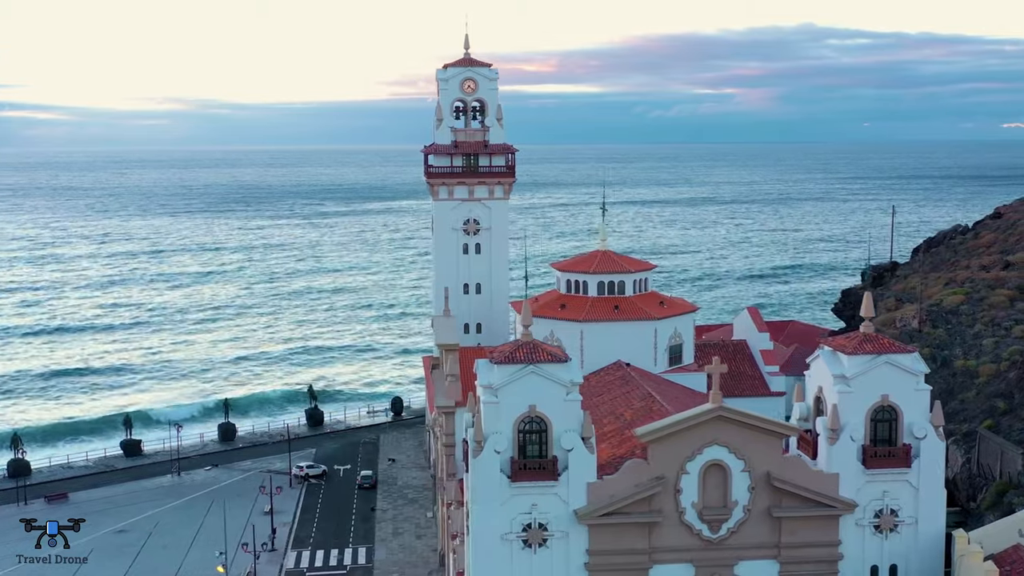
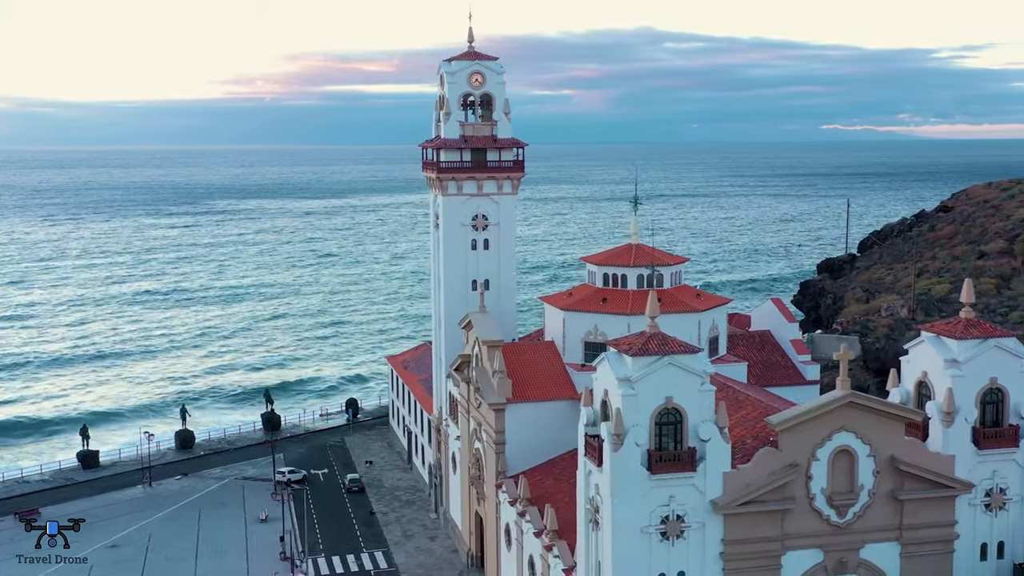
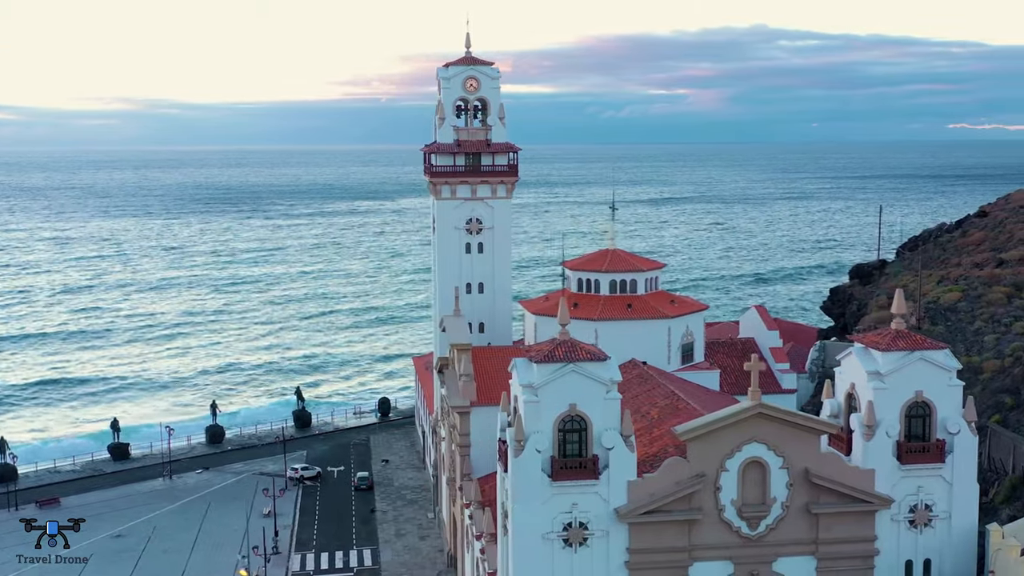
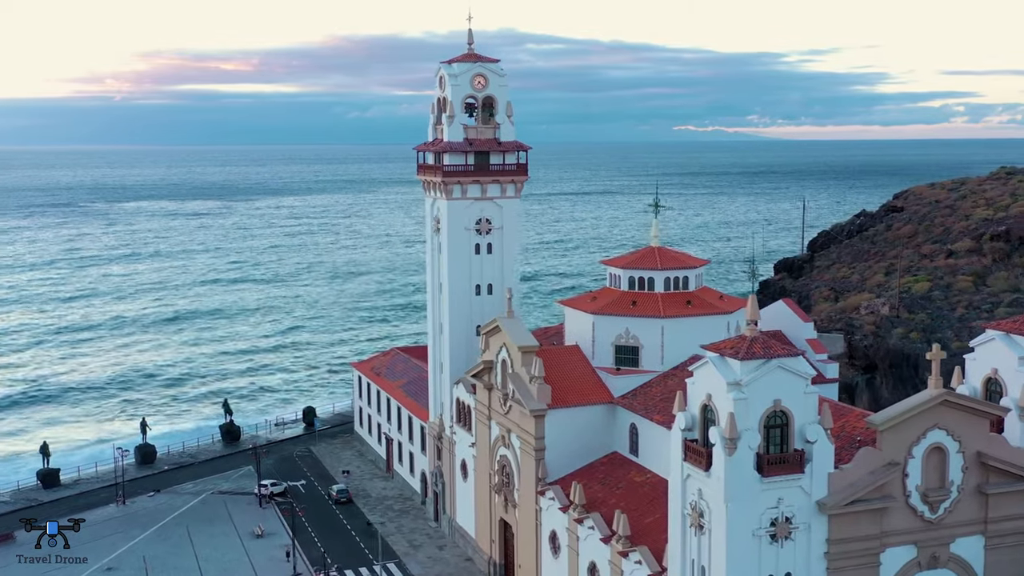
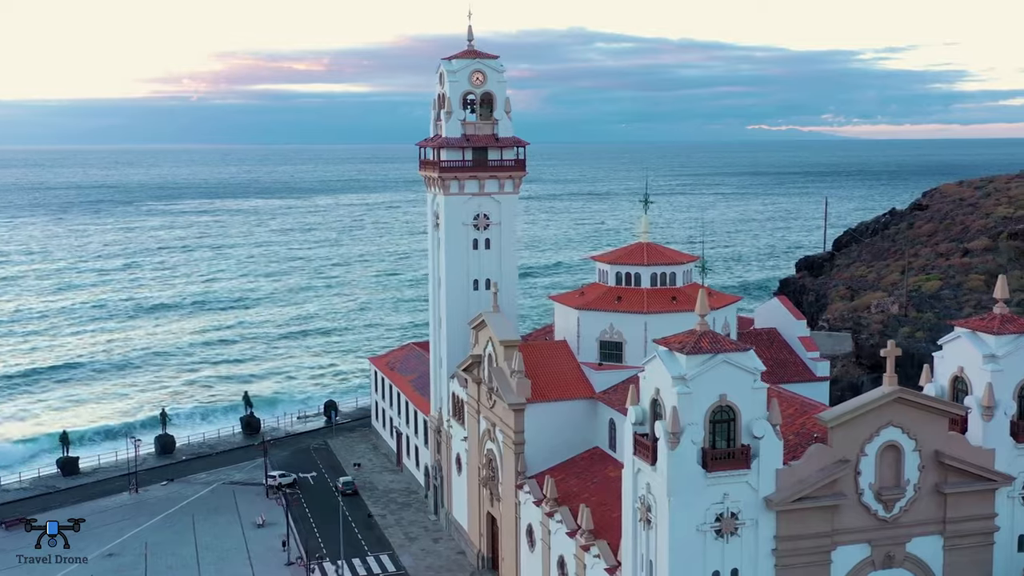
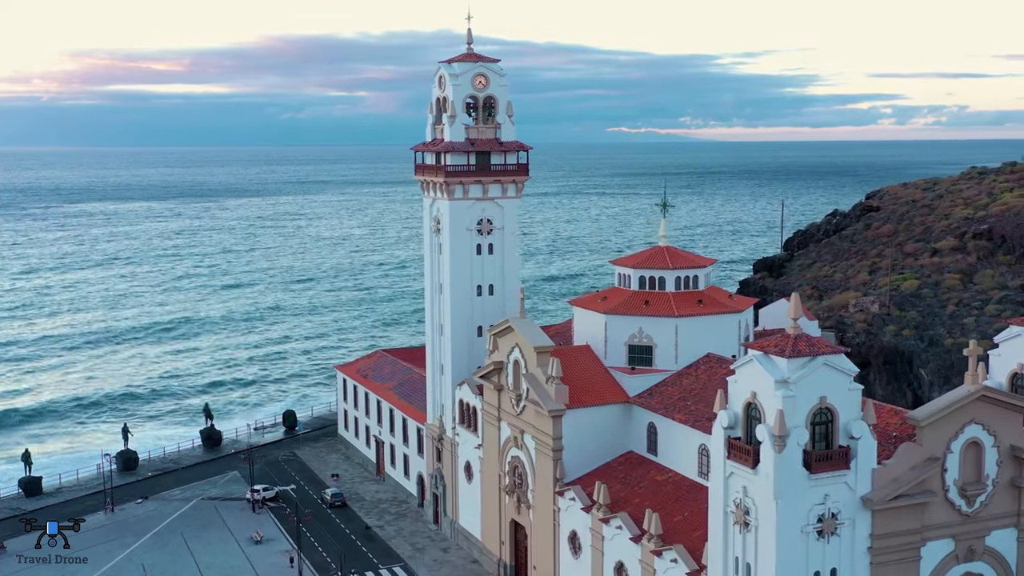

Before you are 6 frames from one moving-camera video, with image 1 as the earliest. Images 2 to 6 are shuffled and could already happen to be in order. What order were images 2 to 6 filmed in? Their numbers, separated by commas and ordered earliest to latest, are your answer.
3, 2, 5, 4, 6
